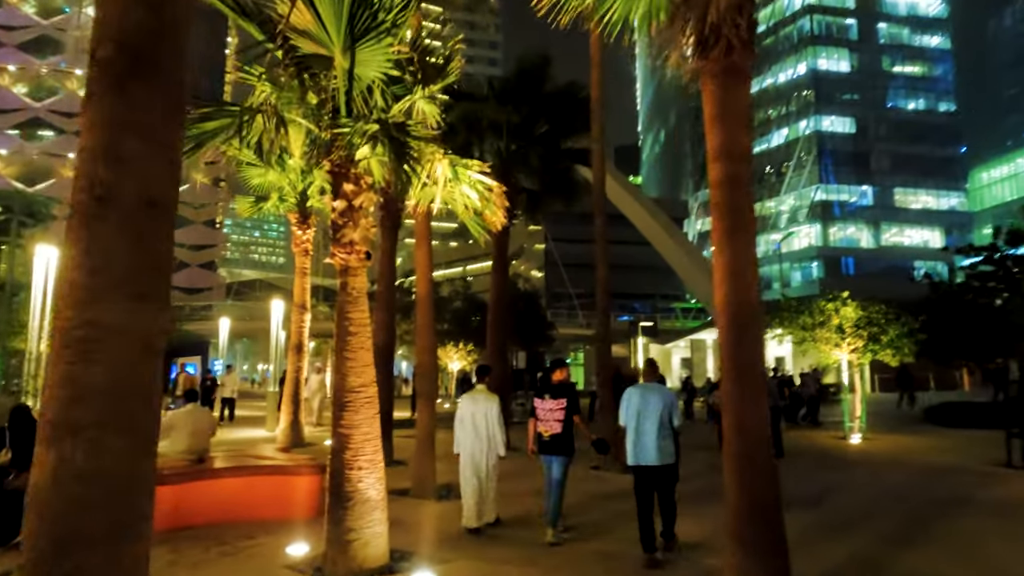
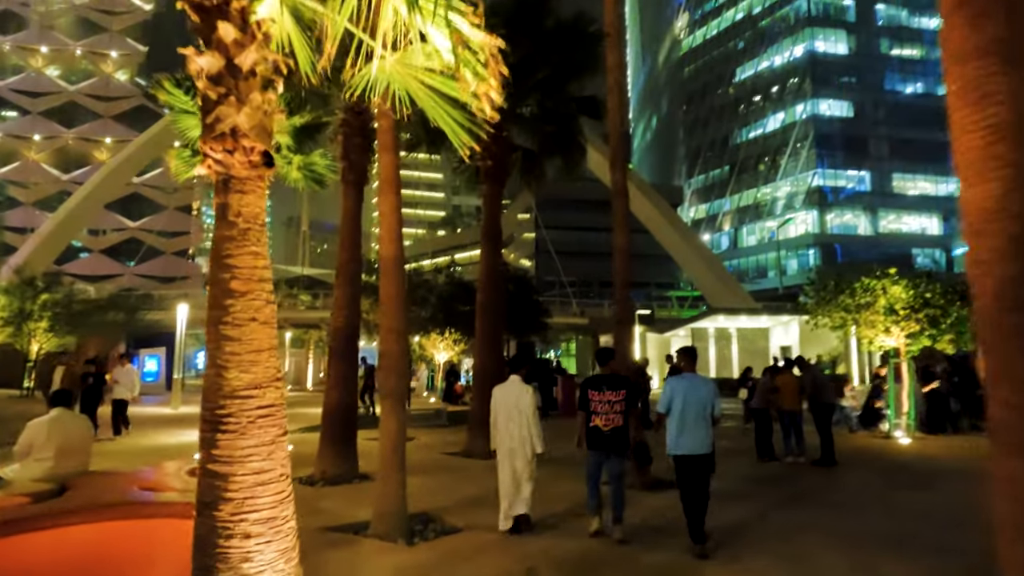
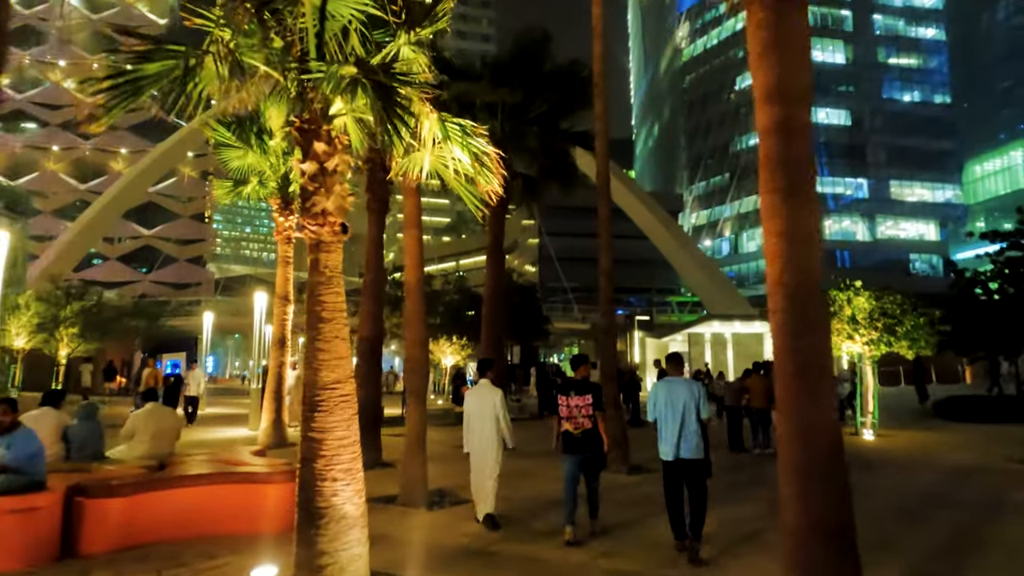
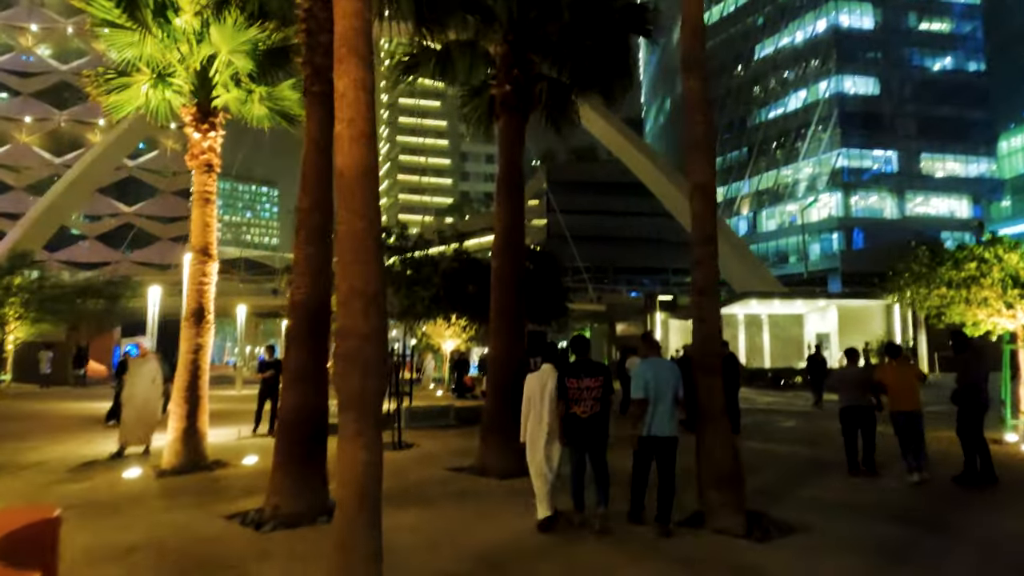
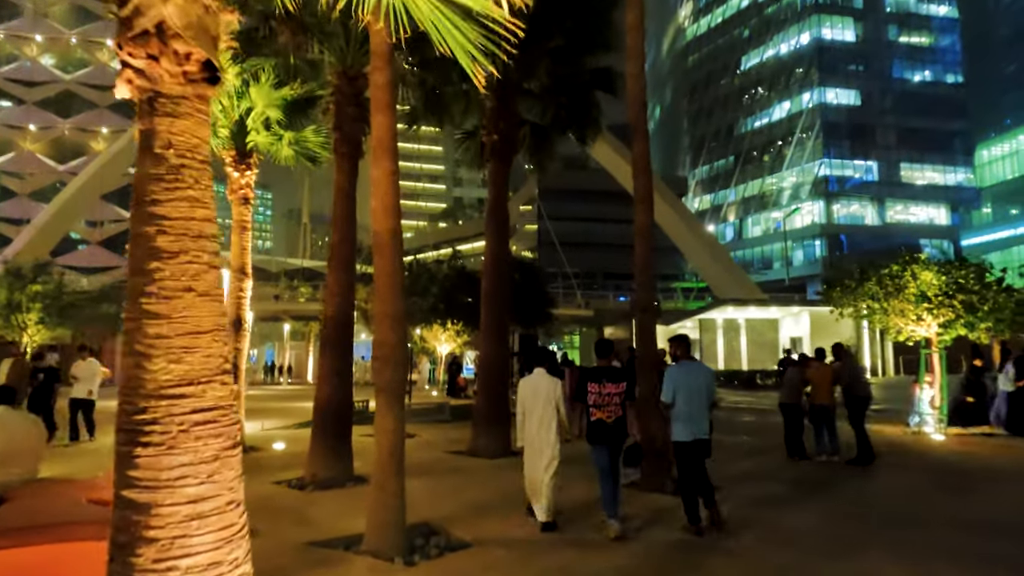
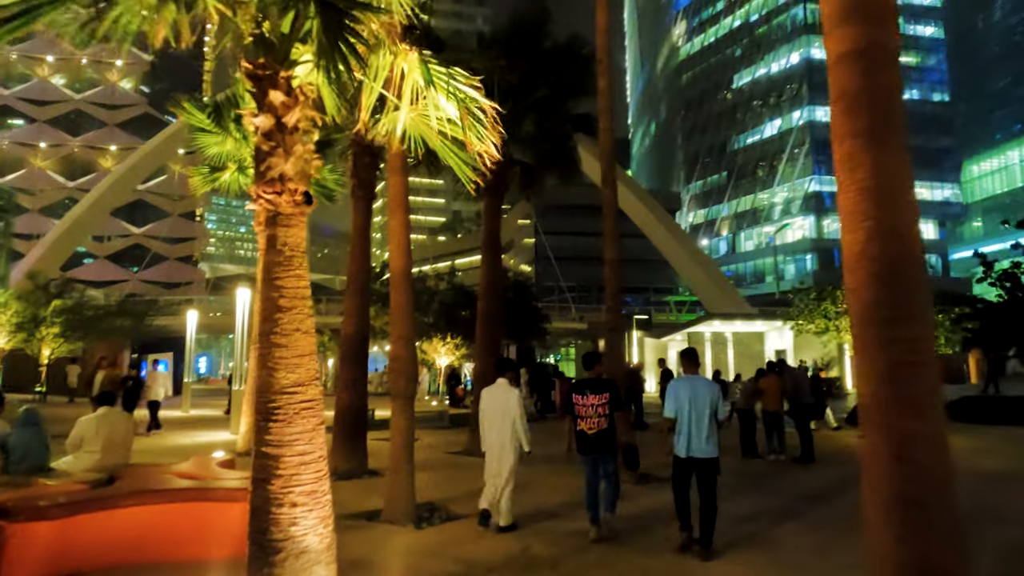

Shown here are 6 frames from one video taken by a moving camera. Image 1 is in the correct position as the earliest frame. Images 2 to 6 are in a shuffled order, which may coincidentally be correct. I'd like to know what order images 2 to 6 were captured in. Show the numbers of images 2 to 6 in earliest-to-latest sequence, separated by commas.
3, 6, 2, 5, 4
